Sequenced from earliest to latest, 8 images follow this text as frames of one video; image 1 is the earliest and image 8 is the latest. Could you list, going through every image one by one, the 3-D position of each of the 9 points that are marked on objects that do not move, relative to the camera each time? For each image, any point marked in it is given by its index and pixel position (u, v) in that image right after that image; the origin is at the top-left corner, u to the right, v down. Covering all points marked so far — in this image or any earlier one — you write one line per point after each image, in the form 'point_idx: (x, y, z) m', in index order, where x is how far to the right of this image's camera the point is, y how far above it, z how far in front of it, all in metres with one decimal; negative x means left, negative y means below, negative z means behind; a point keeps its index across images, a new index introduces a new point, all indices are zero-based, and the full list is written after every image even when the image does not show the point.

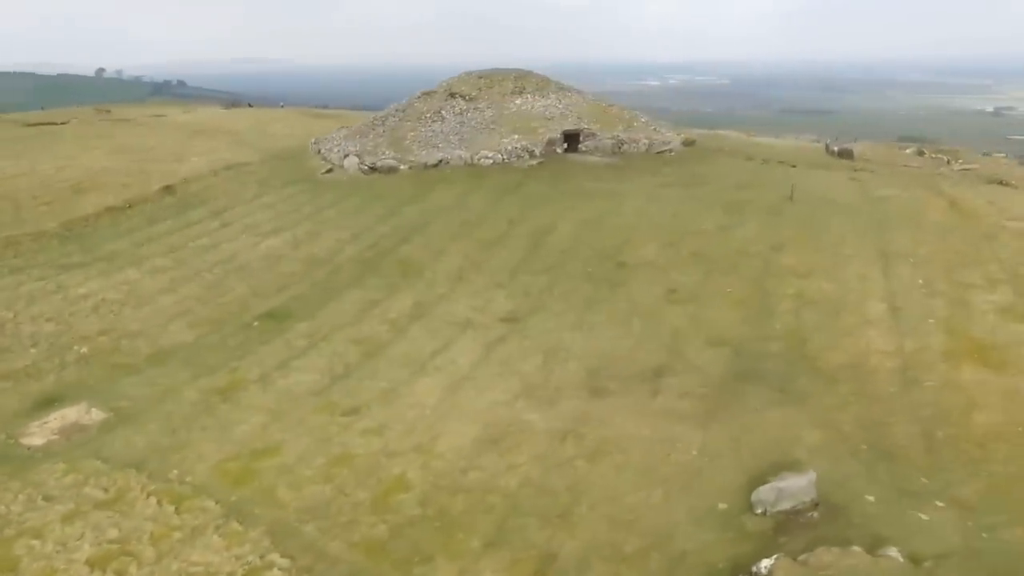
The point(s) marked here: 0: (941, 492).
0: (+10.0, -4.8, +14.5) m
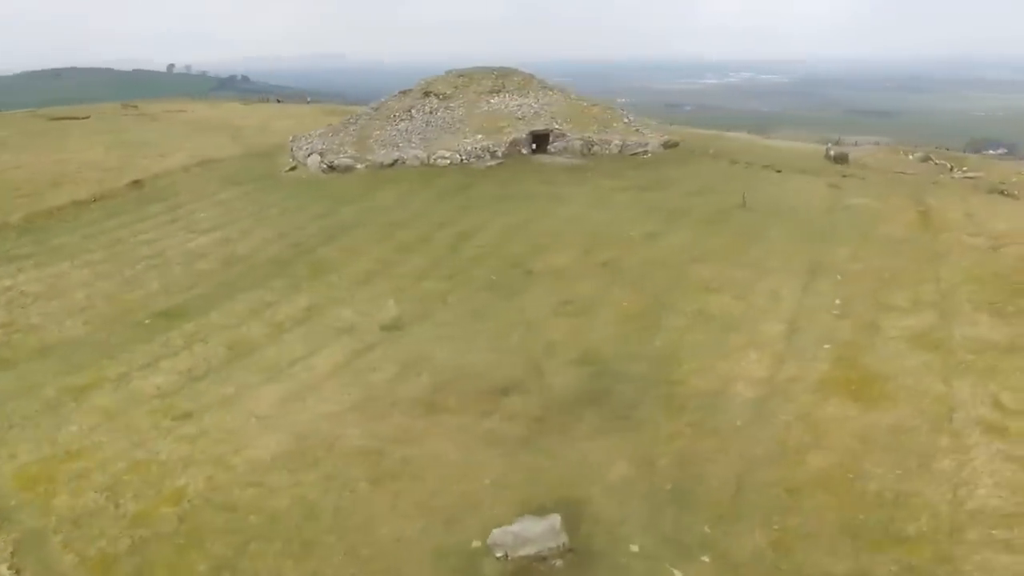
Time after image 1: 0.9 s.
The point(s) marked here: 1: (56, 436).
0: (+4.3, -5.4, +13.1) m
1: (-13.7, -4.5, +18.7) m
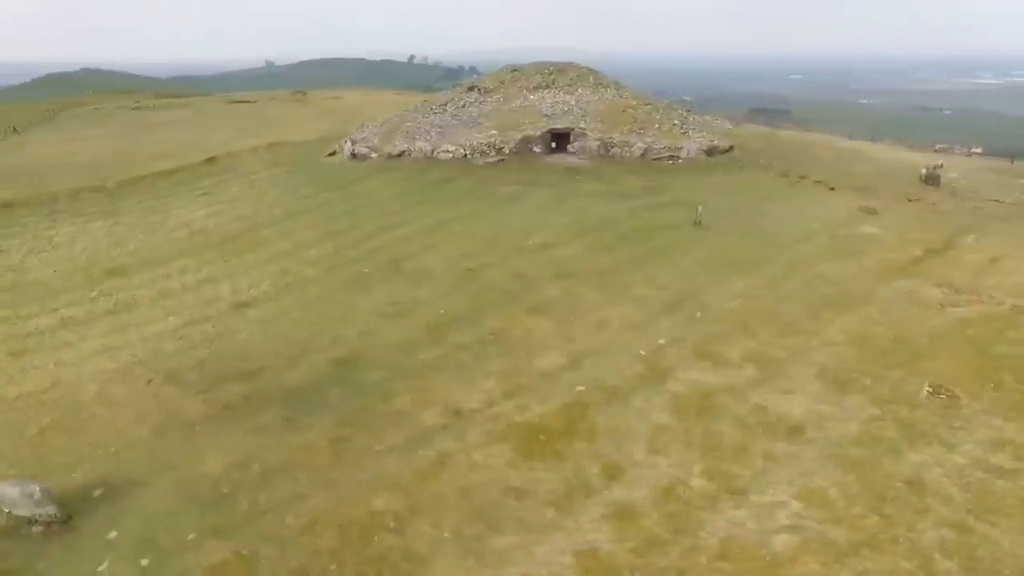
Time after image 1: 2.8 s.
0: (-7.0, -5.5, +12.9) m
1: (-22.1, -2.5, +23.8) m
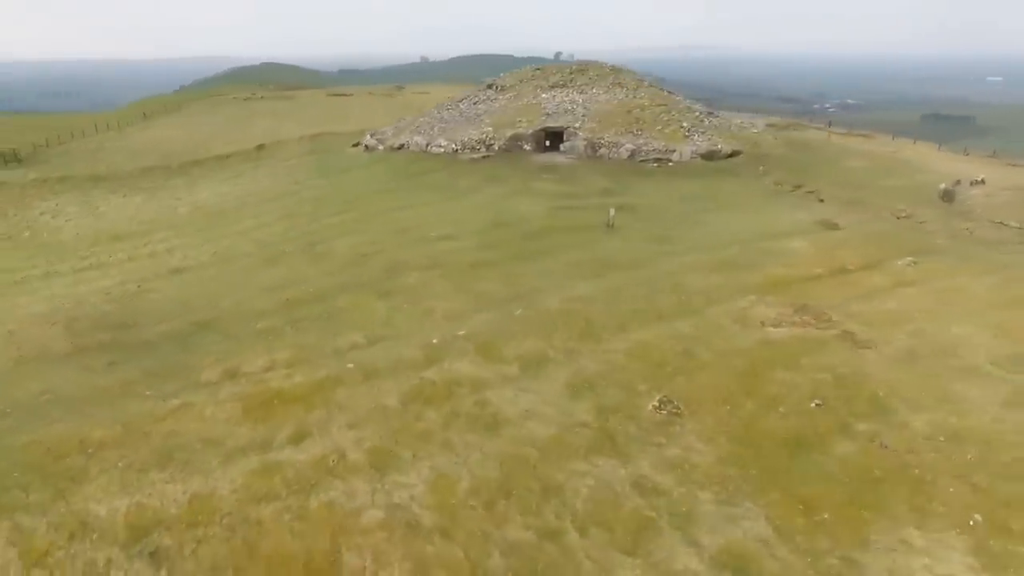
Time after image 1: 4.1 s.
0: (-15.4, -4.3, +16.5) m
1: (-27.6, -0.1, +30.3) m
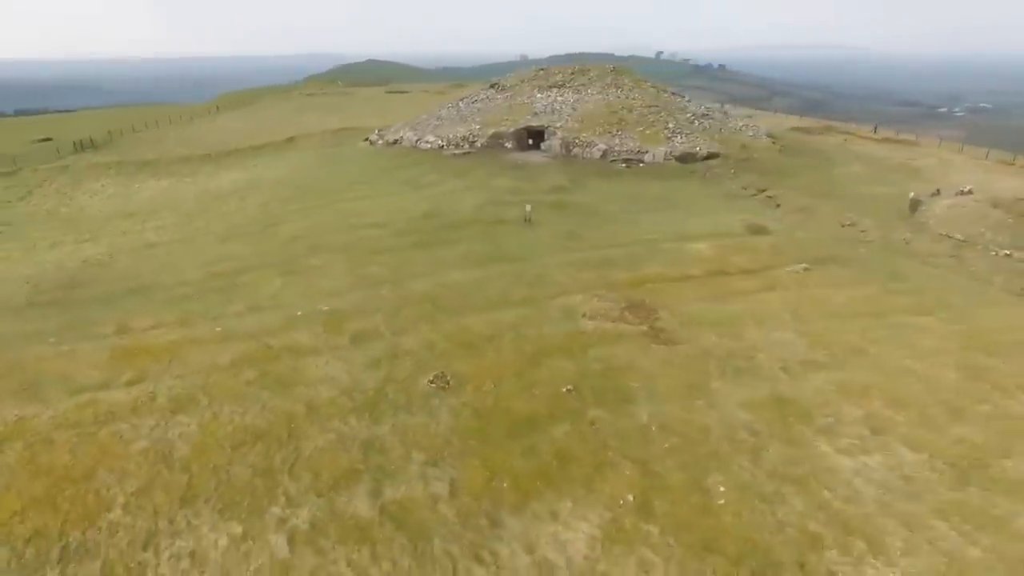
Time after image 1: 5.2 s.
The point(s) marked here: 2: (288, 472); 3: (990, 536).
0: (-21.6, -2.7, +20.9) m
1: (-31.4, +2.1, +36.3) m
2: (-5.6, -4.6, +15.4) m
3: (+9.8, -5.1, +12.8) m
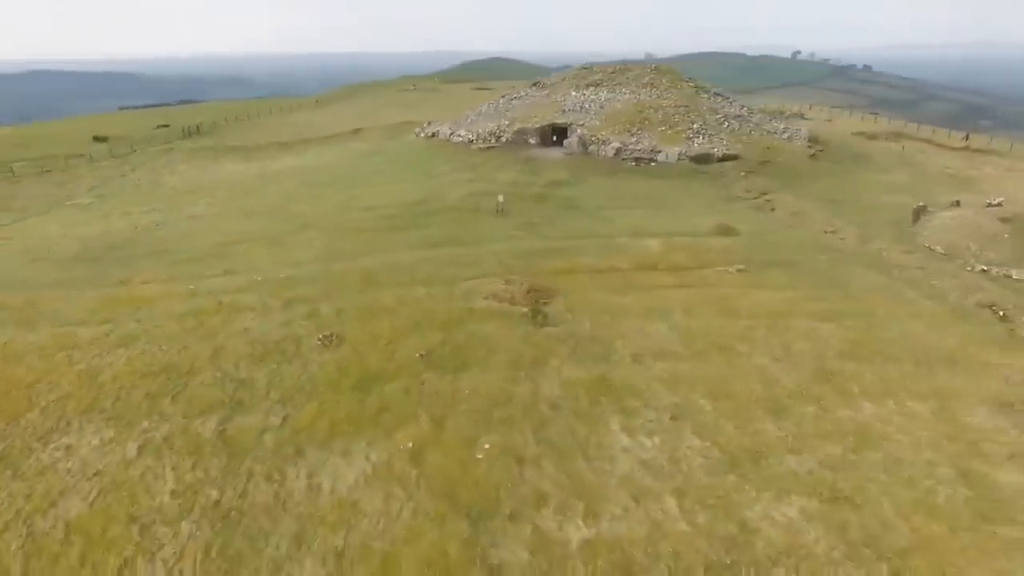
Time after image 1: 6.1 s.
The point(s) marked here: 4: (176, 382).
0: (-24.9, -0.4, +27.0) m
1: (-31.5, +5.1, +43.8) m
2: (-10.3, -3.3, +18.7) m
3: (+4.3, -4.9, +13.4) m
4: (-10.5, -2.9, +19.4) m
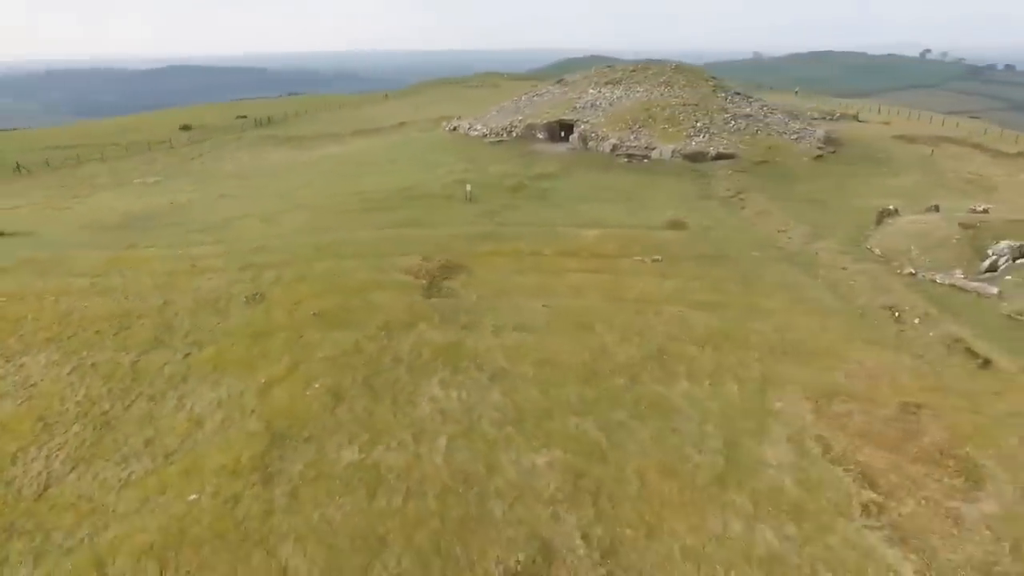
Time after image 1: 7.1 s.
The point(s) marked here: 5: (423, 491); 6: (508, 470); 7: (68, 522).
0: (-27.7, +2.0, +33.0) m
1: (-31.4, +7.8, +50.6) m
2: (-14.6, -1.7, +22.8) m
3: (-1.1, -4.1, +15.4) m
4: (-14.7, -1.4, +23.5) m
5: (-2.1, -4.7, +14.4) m
6: (-0.1, -4.4, +15.0) m
7: (-10.3, -5.4, +14.4) m
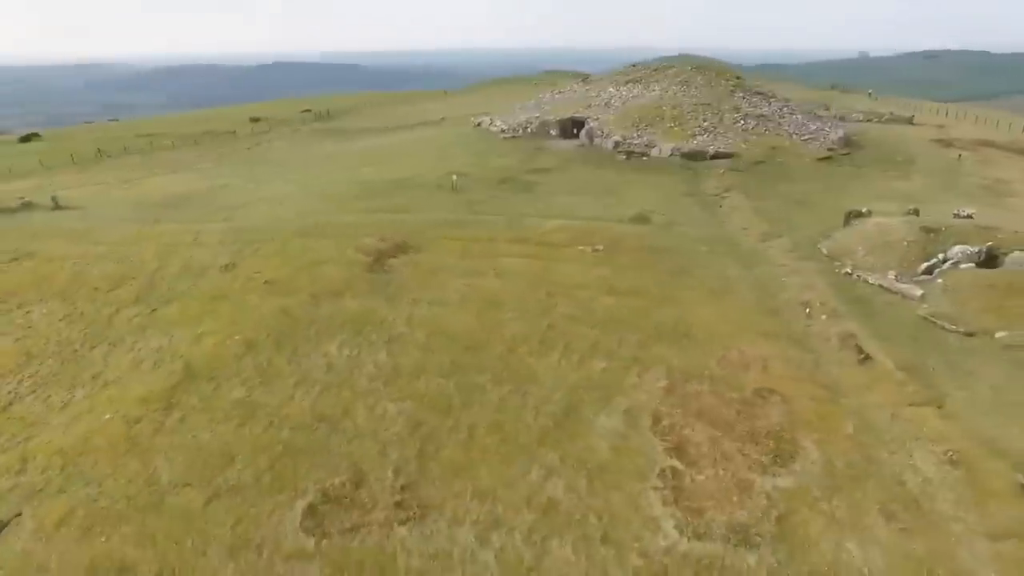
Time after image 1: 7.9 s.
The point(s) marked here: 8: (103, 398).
0: (-29.0, +4.2, +38.6) m
1: (-30.2, +10.2, +56.4) m
2: (-17.5, -0.2, +26.8) m
3: (-5.1, -3.3, +17.8) m
4: (-17.4, +0.2, +27.5) m
5: (-6.2, -3.8, +16.9) m
6: (-4.2, -3.6, +17.2) m
7: (-14.4, -4.1, +18.0) m
8: (-12.5, -3.4, +18.9) m
